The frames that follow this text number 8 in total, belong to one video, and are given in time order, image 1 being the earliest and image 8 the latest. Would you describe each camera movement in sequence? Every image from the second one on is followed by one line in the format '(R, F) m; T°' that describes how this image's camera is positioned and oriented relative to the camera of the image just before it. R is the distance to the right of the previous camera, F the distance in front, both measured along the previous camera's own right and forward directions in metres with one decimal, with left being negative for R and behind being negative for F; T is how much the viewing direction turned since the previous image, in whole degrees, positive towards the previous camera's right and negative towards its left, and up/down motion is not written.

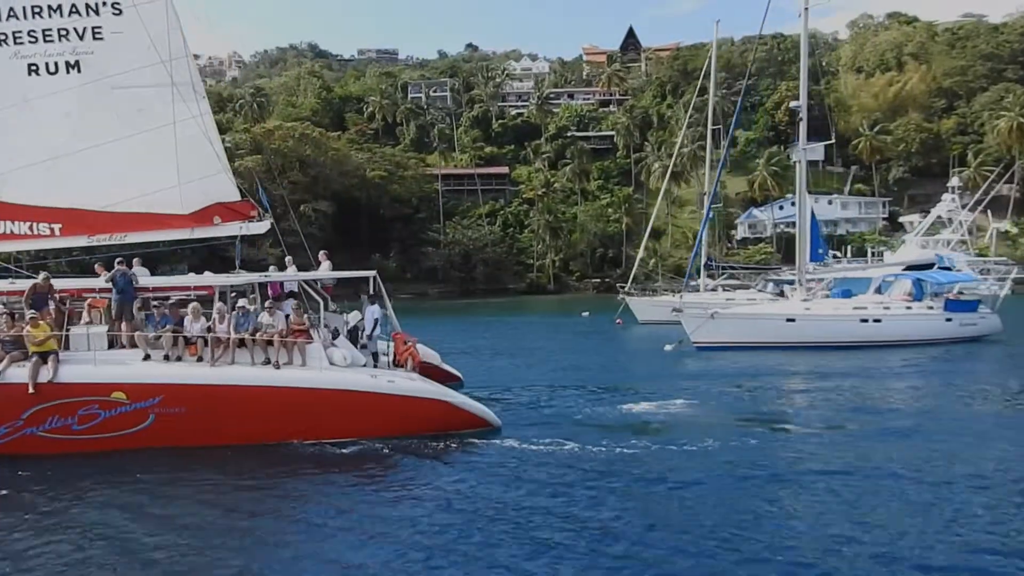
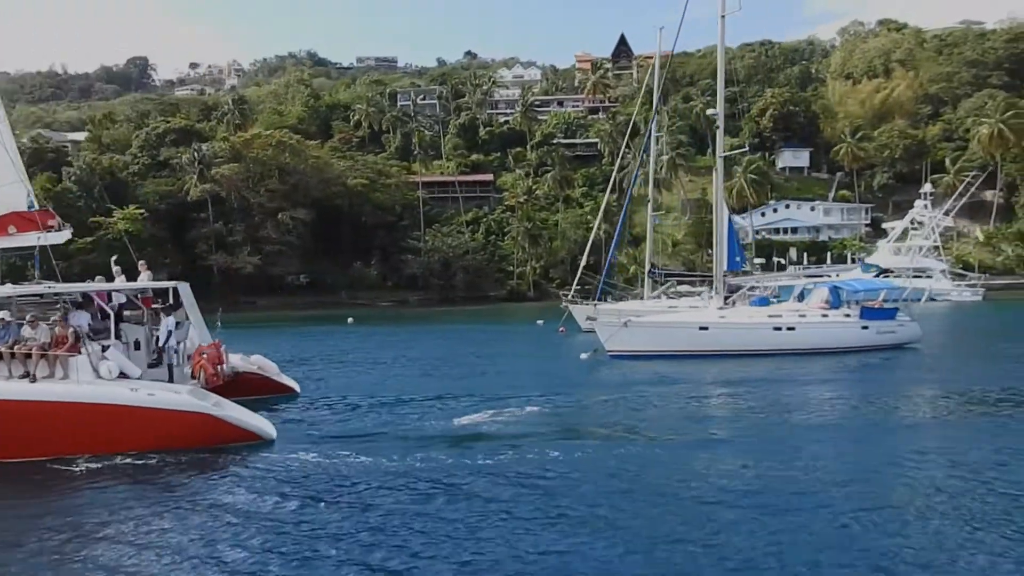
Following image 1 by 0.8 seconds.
(+2.3, +0.2) m; 0°
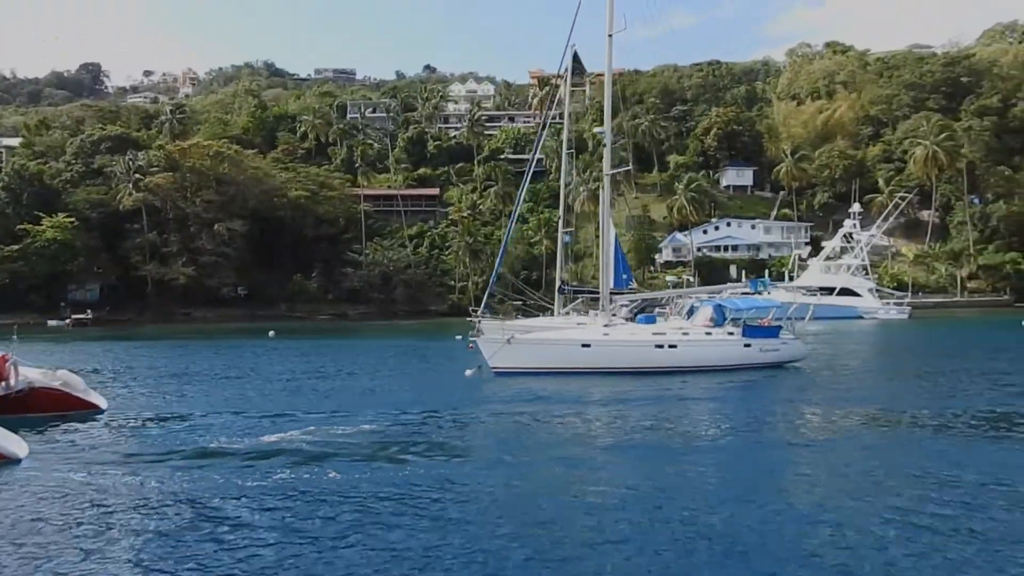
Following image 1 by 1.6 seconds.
(+1.9, +0.2) m; +2°
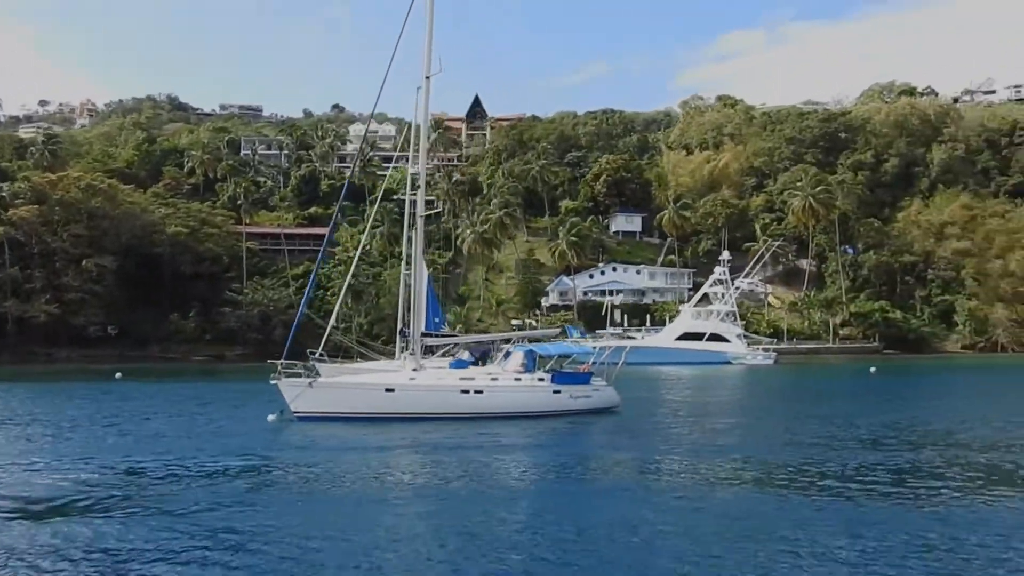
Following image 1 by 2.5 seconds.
(+2.6, +0.3) m; +5°
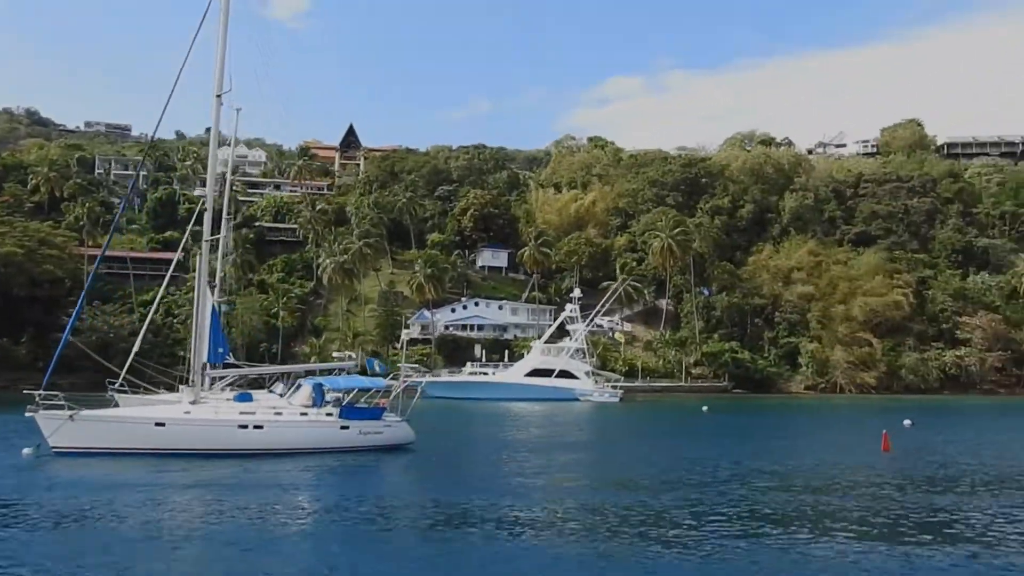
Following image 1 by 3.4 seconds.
(+2.1, +0.5) m; +7°
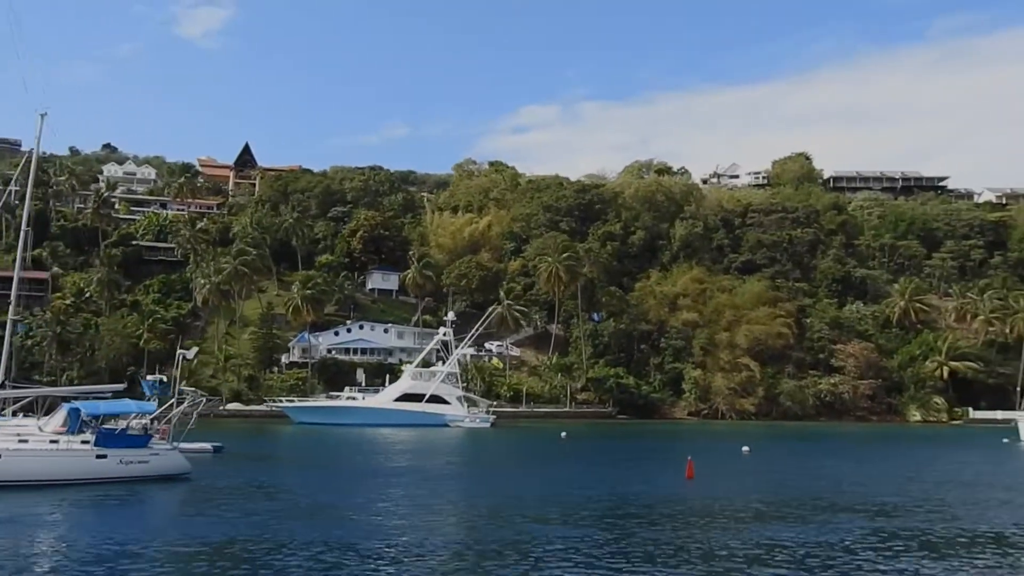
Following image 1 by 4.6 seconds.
(+2.9, +1.1) m; +5°
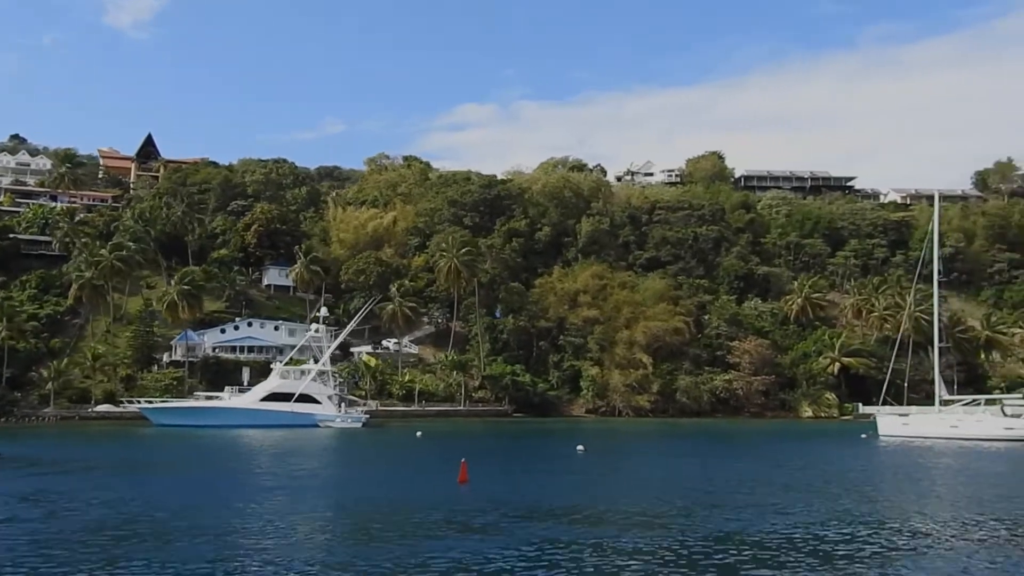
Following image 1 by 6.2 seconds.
(+3.9, +2.0) m; +4°
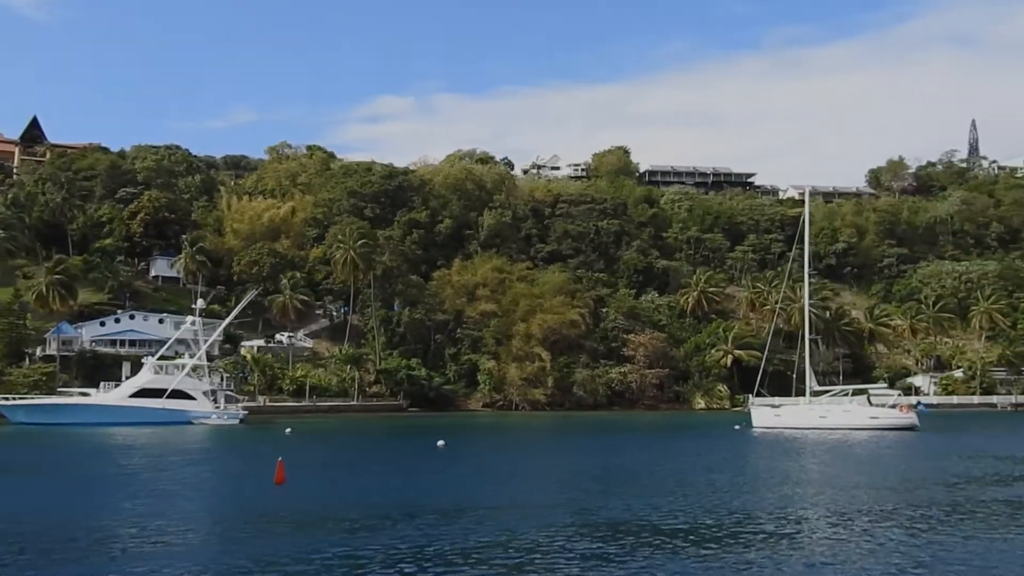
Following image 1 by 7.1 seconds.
(+1.9, +1.1) m; +5°
